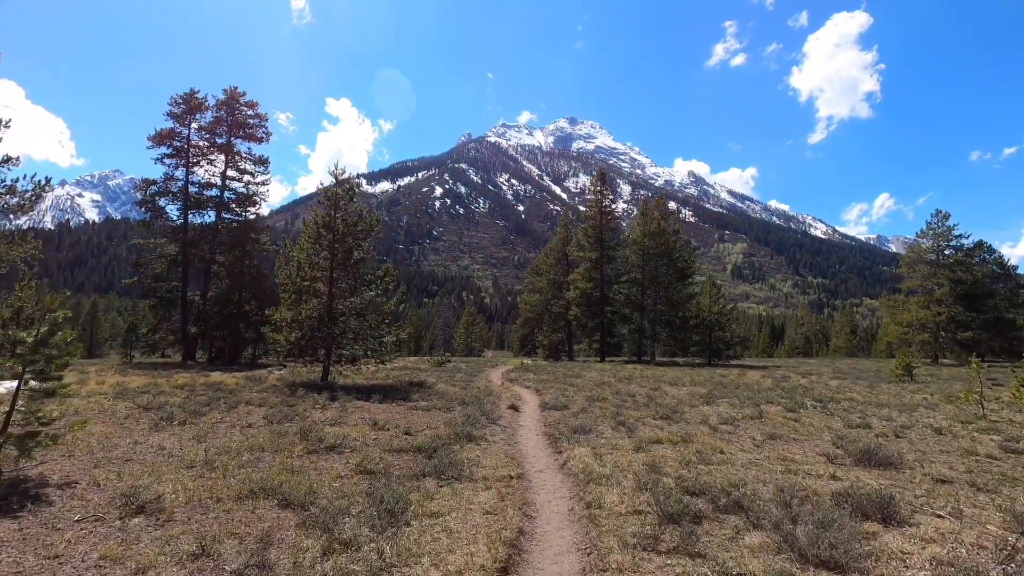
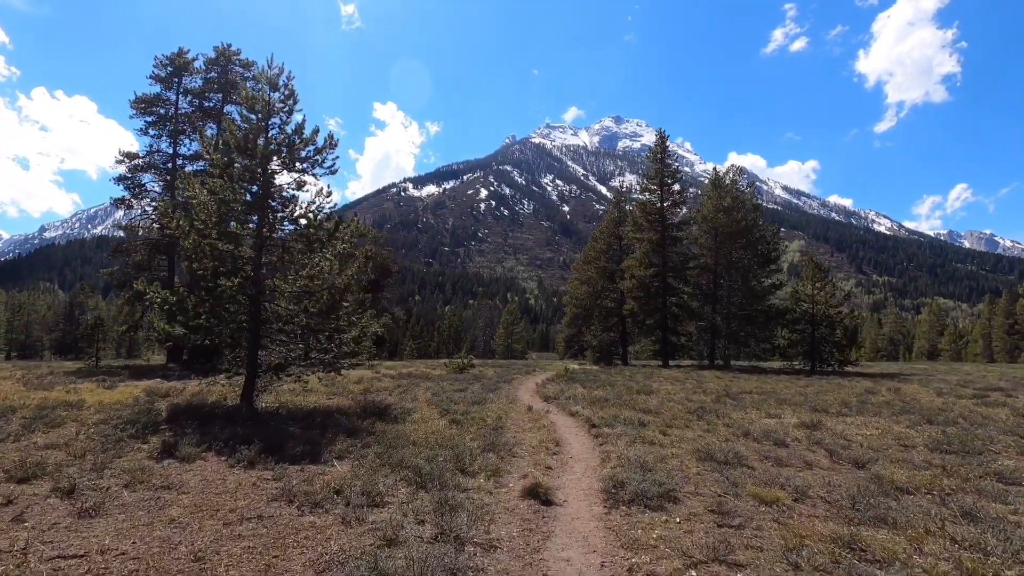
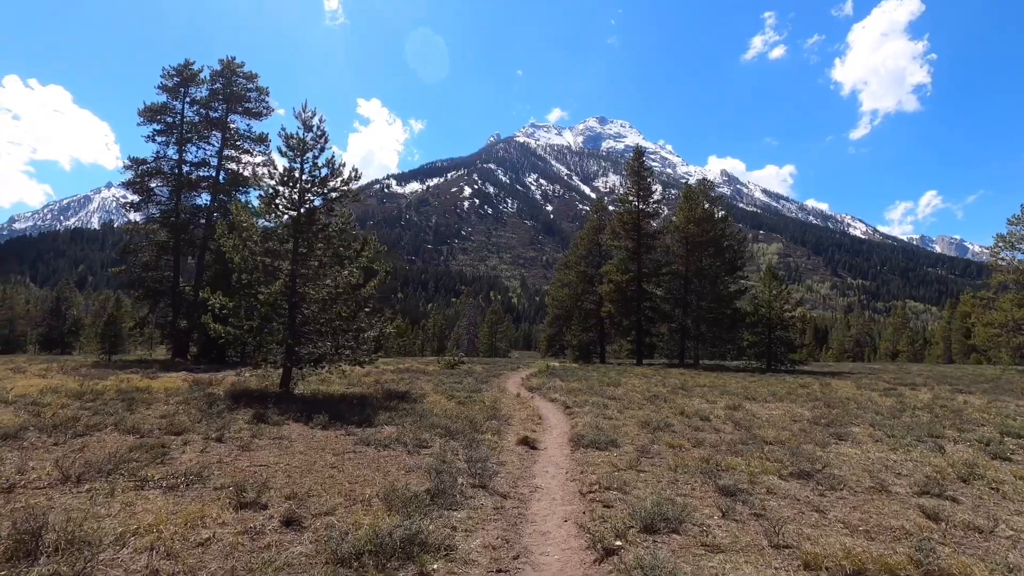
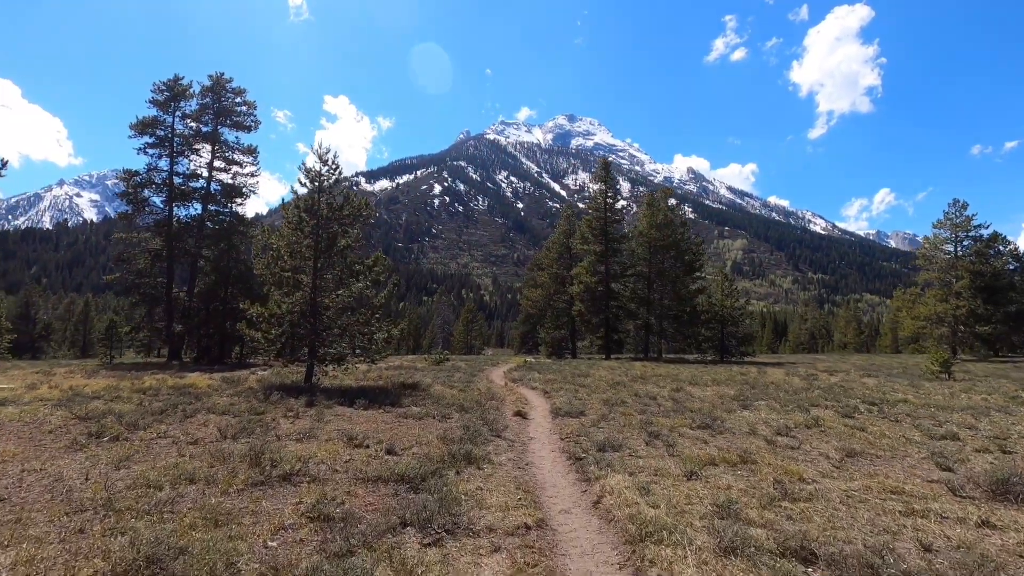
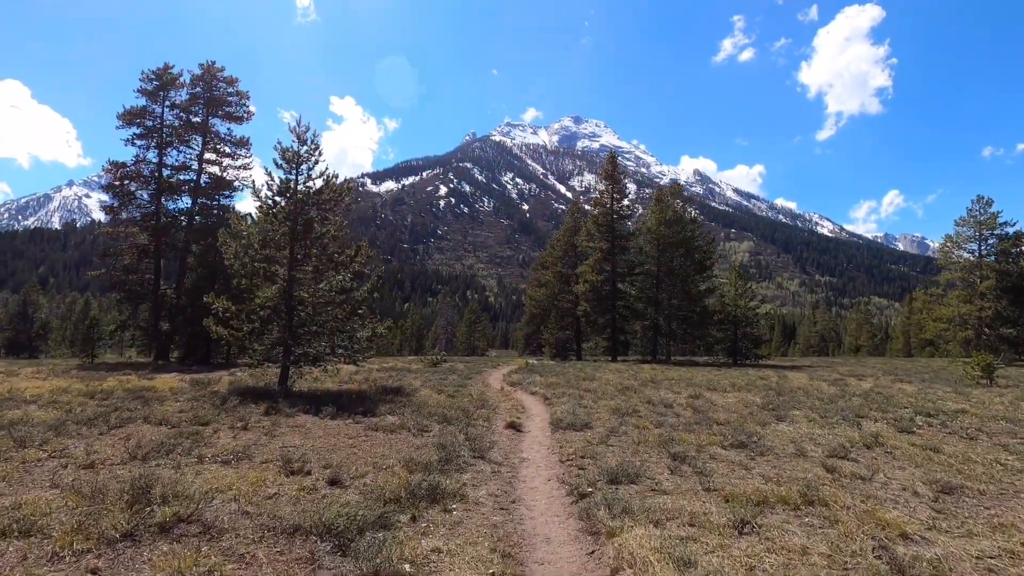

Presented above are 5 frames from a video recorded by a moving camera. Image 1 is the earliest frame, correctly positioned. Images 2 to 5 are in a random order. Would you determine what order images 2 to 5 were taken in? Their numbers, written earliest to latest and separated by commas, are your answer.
4, 5, 3, 2
